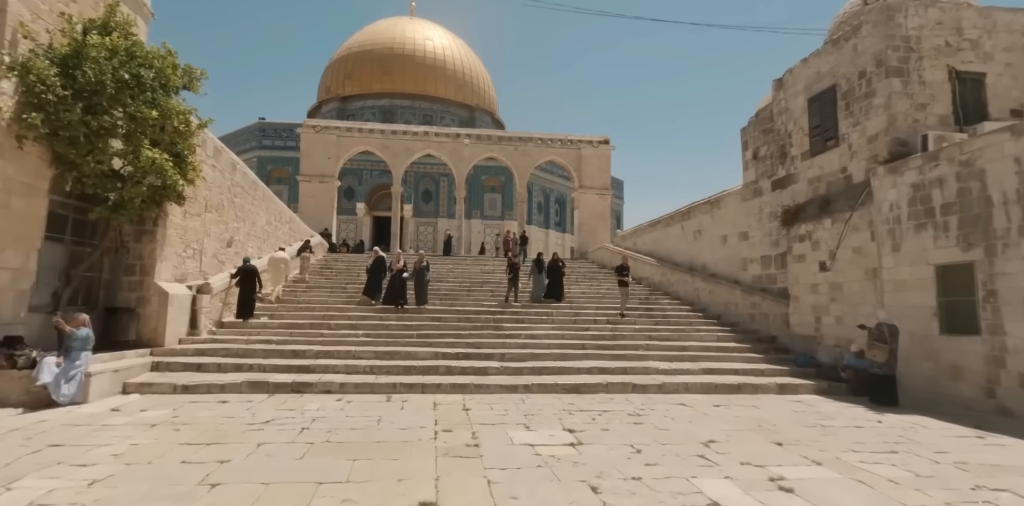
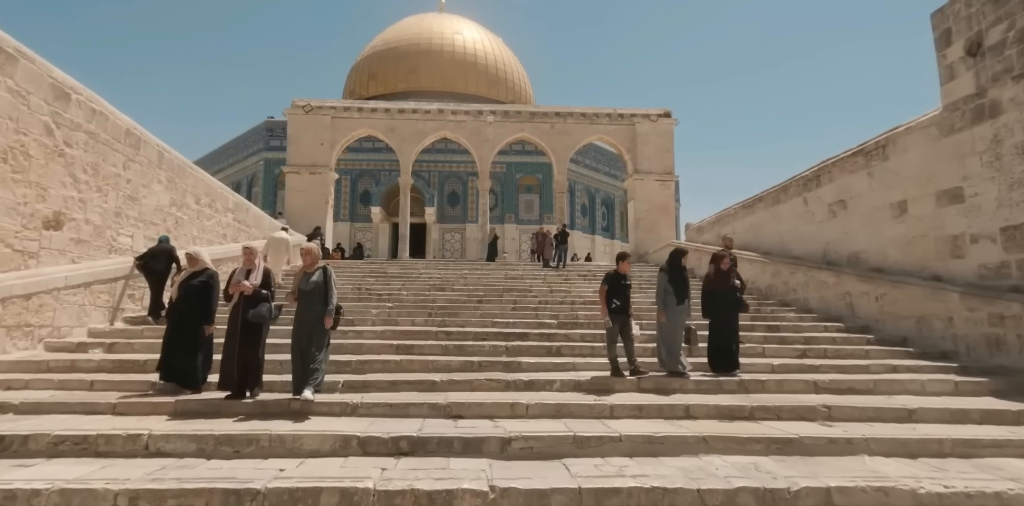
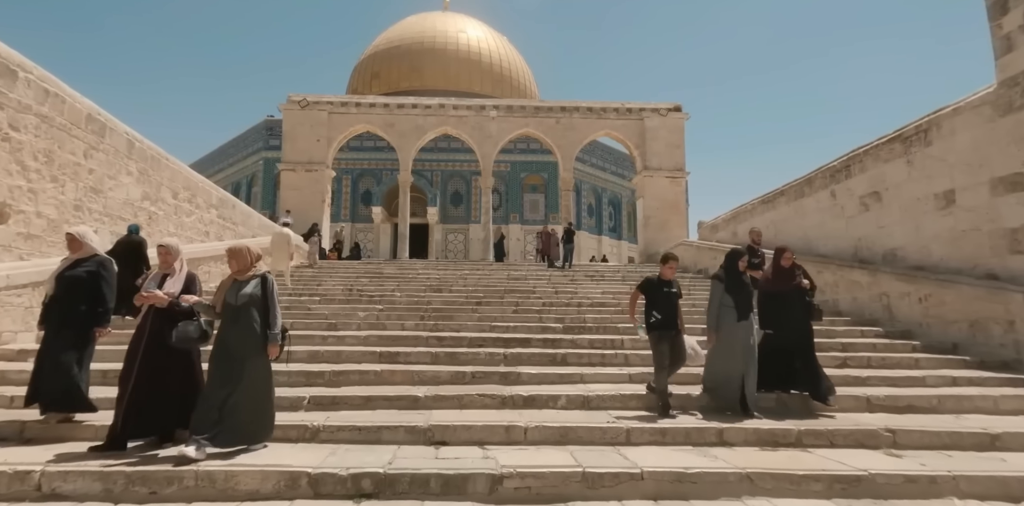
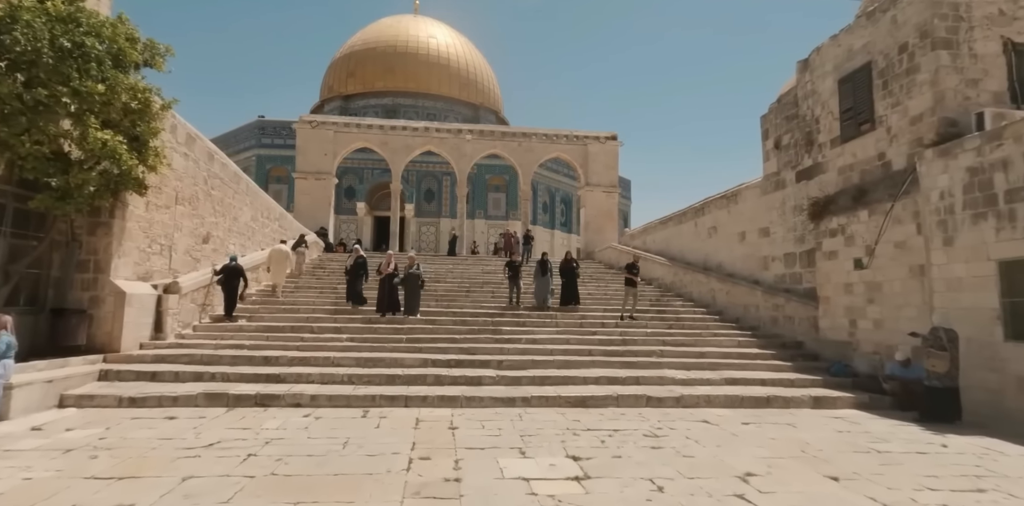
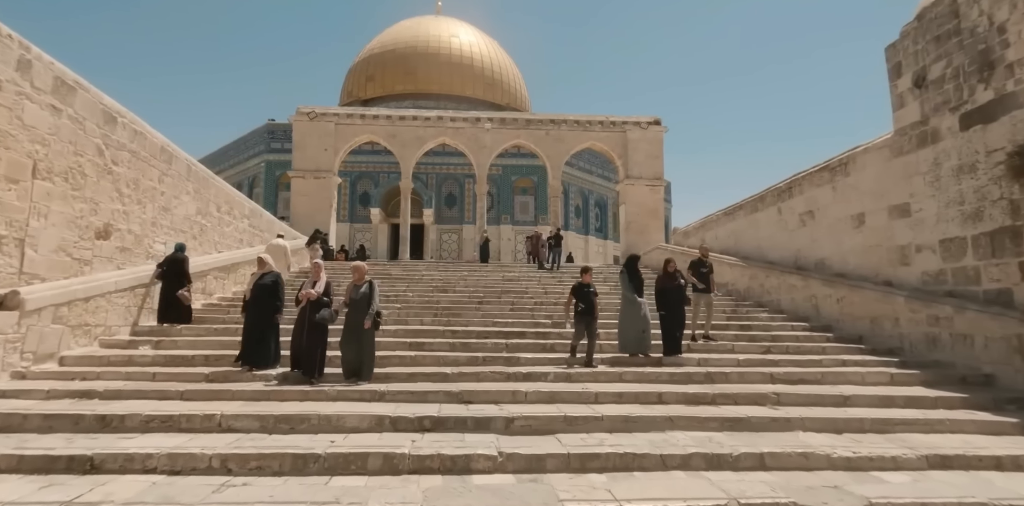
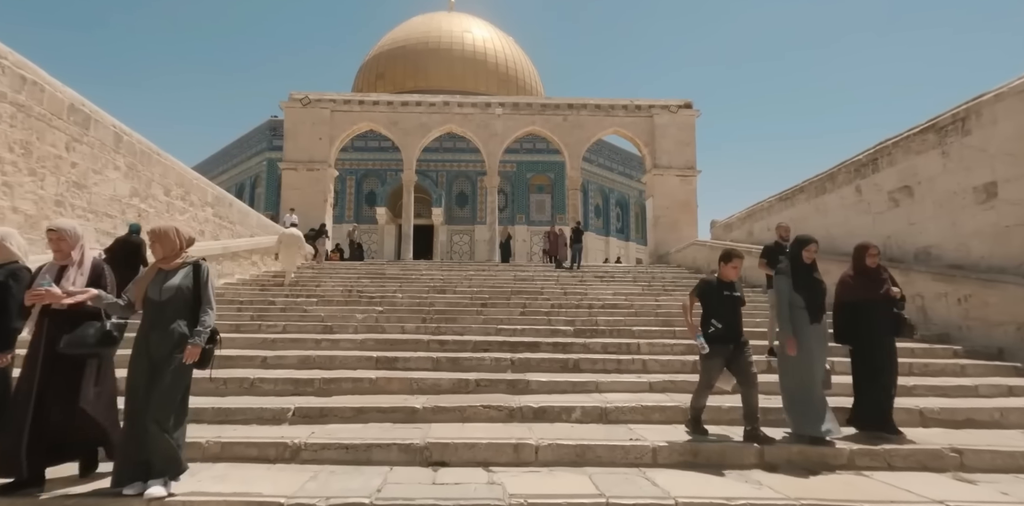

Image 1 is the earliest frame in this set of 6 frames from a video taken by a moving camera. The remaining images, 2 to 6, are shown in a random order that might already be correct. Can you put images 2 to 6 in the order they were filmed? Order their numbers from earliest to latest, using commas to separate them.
4, 5, 2, 3, 6
